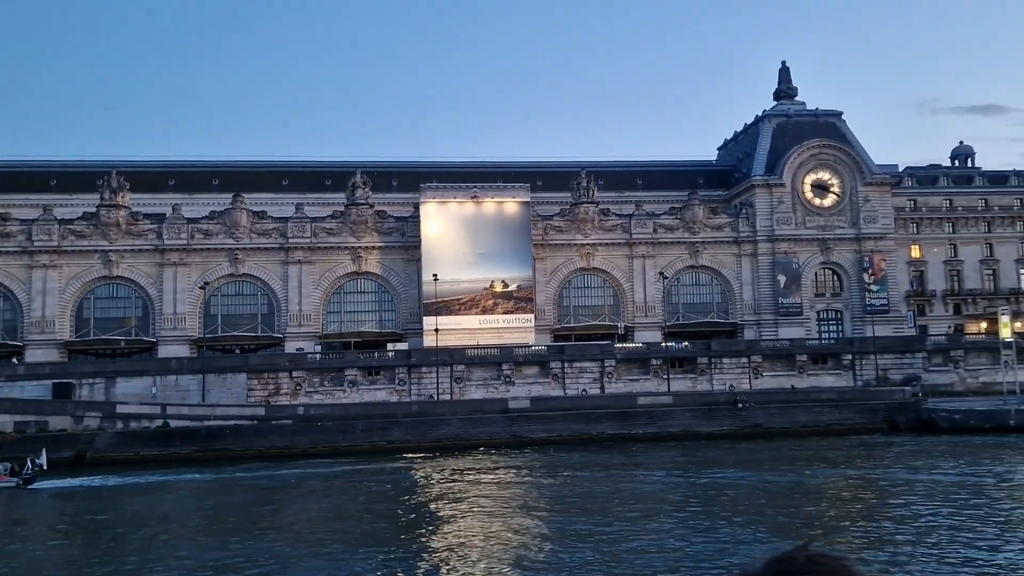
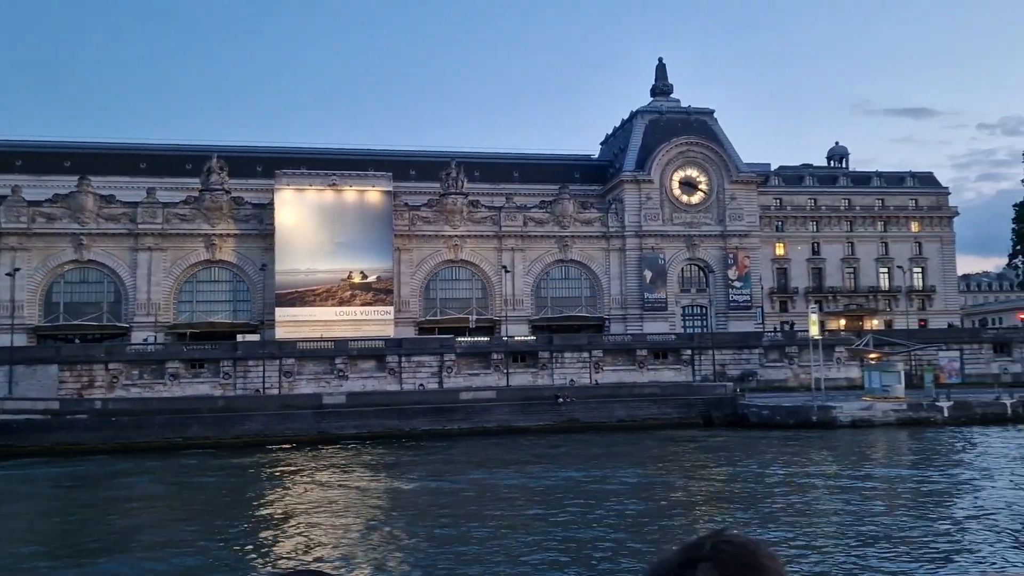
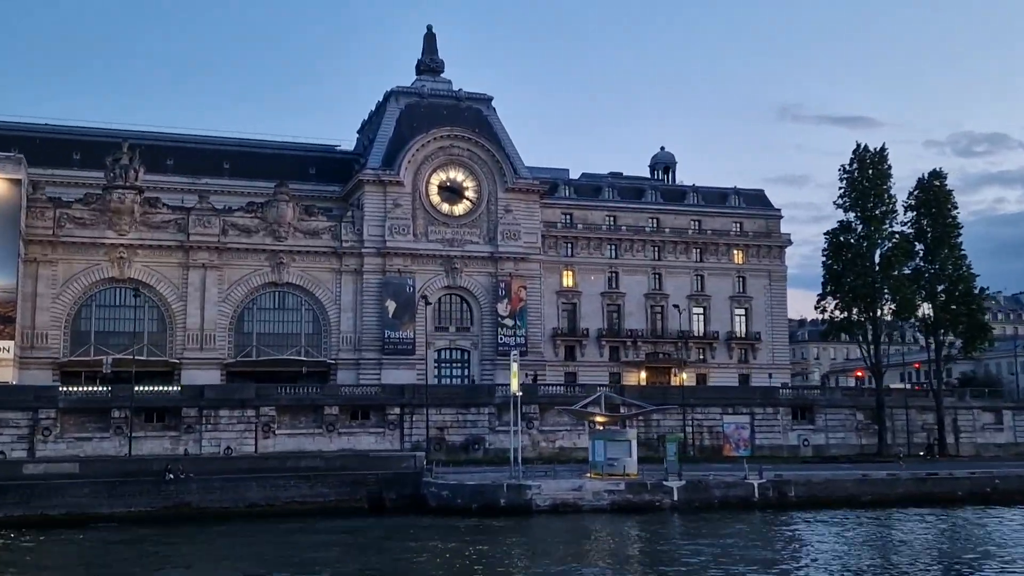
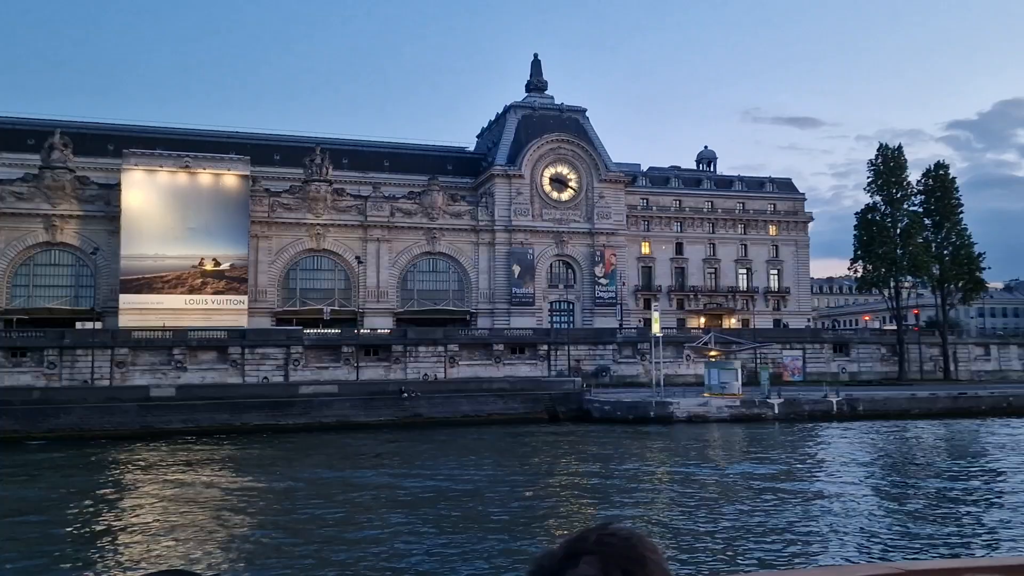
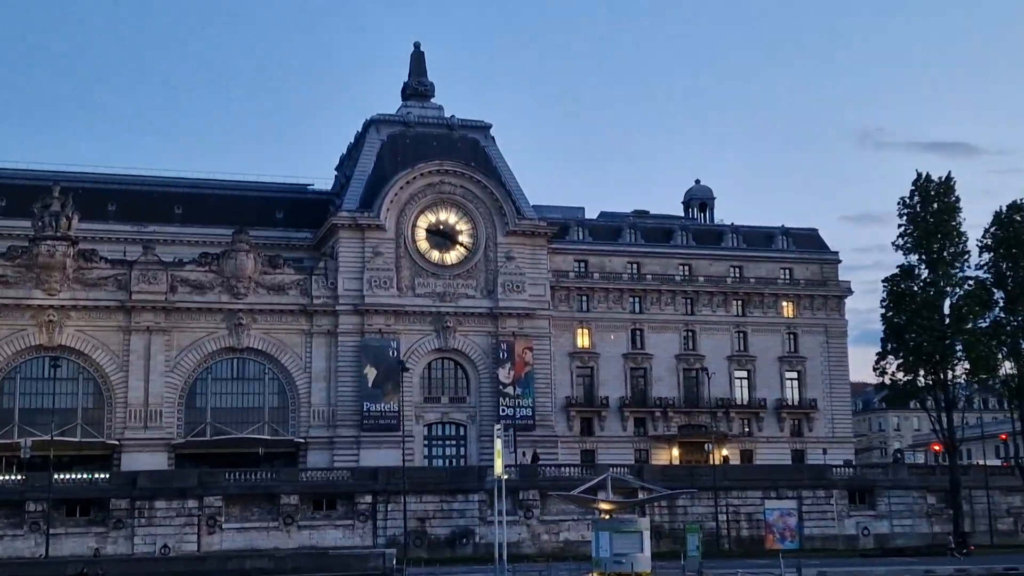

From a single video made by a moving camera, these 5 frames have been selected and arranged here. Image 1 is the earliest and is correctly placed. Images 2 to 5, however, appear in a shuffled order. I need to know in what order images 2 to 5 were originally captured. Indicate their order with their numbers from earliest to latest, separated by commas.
2, 4, 3, 5
